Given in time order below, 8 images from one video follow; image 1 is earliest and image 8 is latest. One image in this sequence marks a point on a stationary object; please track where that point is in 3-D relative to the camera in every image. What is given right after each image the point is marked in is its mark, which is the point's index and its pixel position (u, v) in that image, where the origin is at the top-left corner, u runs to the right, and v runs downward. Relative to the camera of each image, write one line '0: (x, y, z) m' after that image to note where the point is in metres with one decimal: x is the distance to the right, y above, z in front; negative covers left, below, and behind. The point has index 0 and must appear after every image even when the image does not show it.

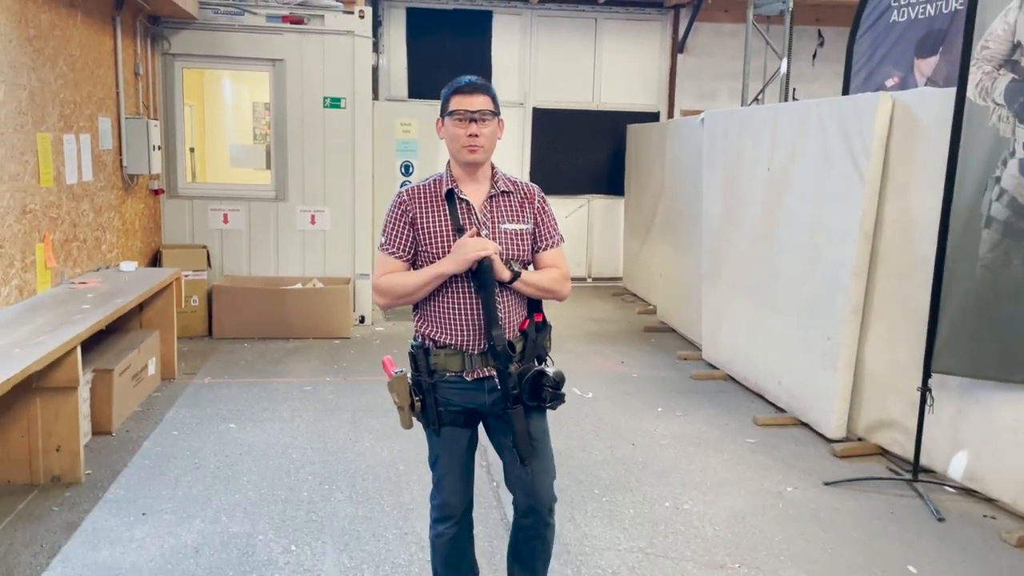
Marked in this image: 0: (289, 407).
0: (-1.1, -0.6, +4.3) m
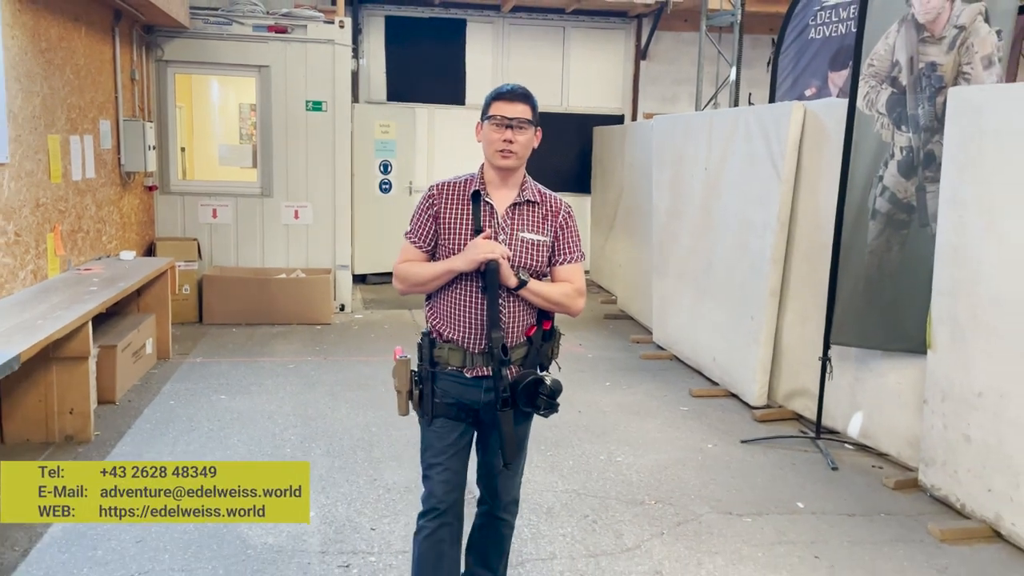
0: (-1.3, -0.5, +4.8) m
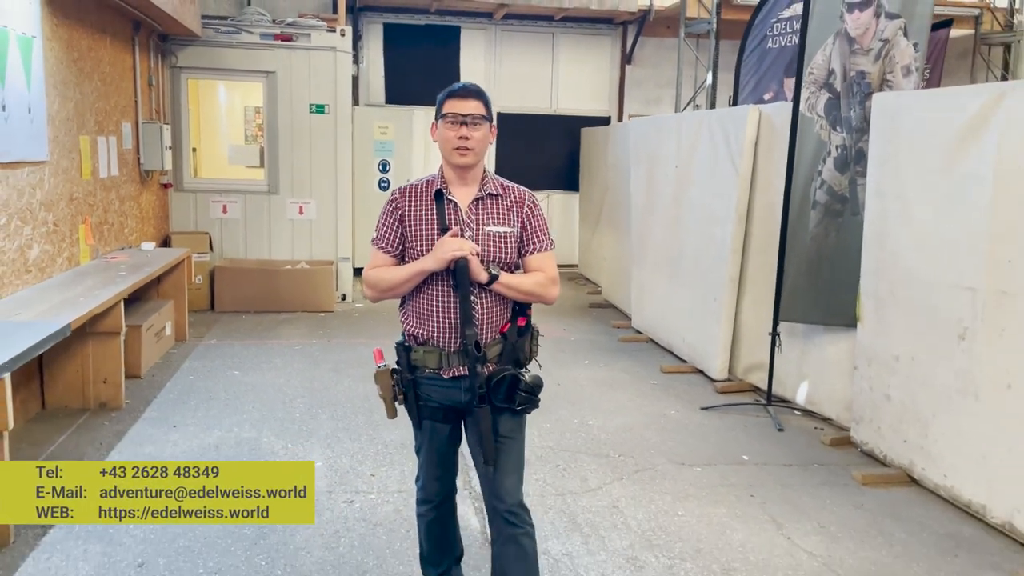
0: (-1.4, -0.4, +5.2) m
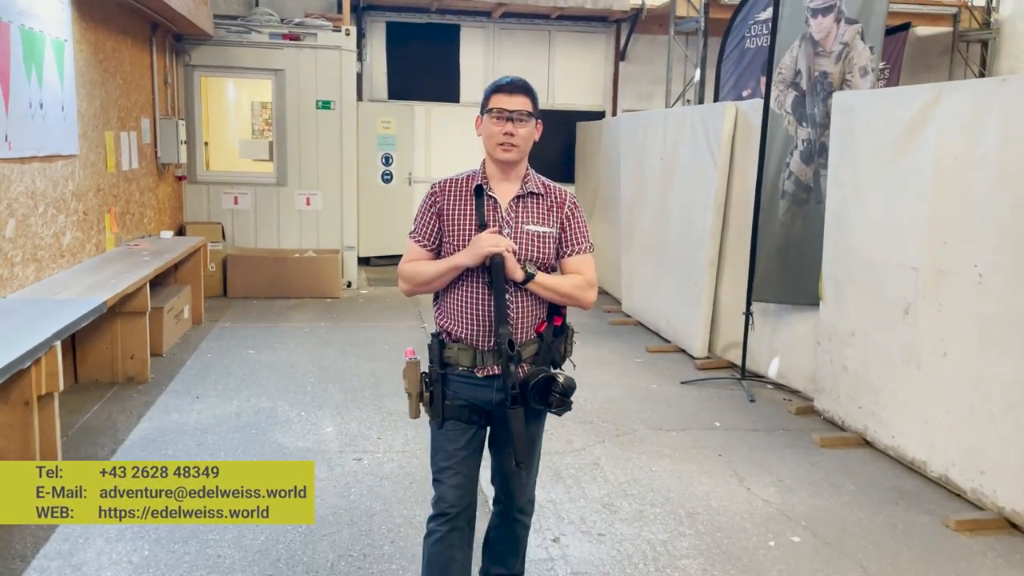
0: (-1.4, -0.3, +5.6) m
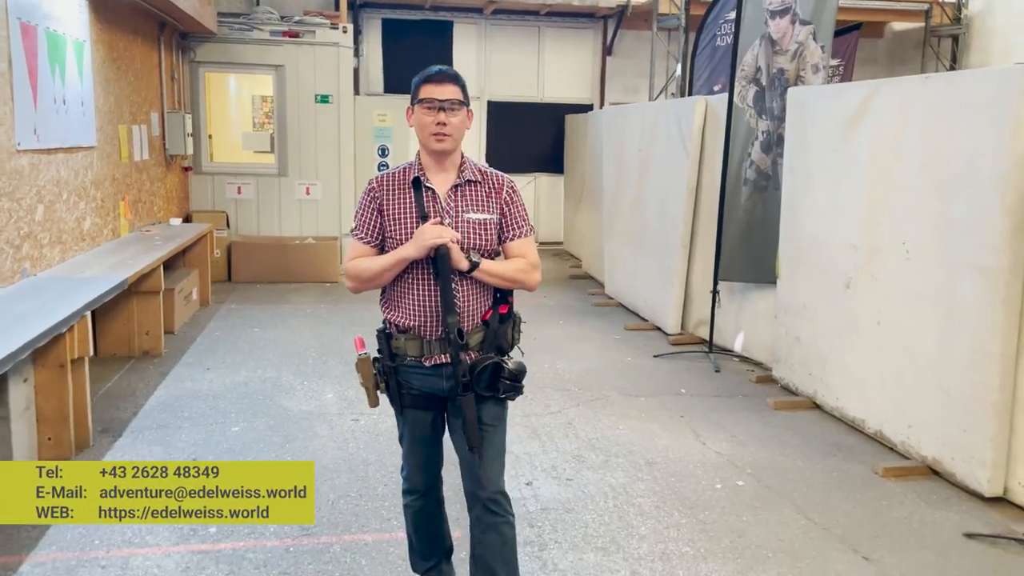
0: (-1.5, -0.2, +6.0) m
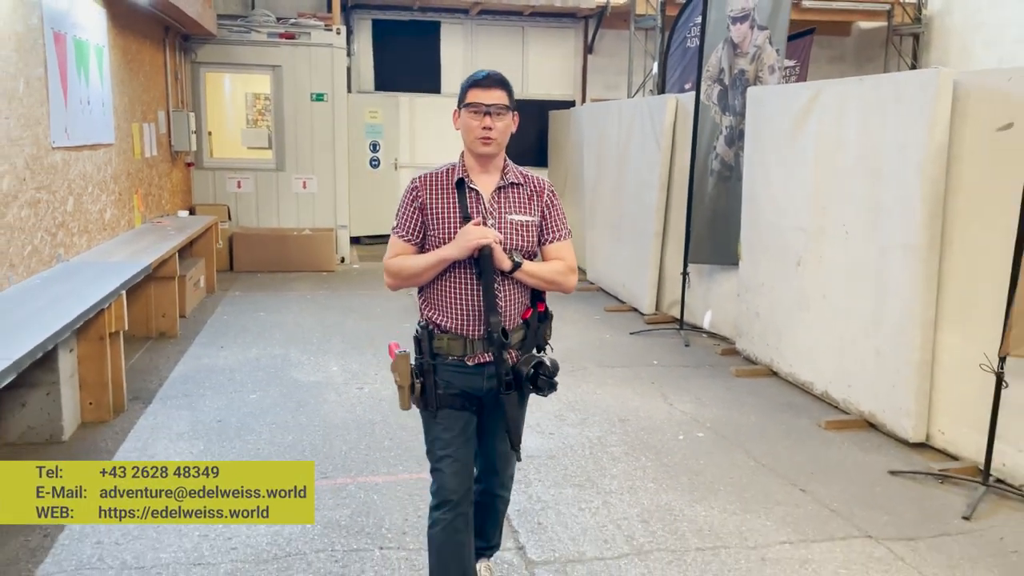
0: (-1.6, -0.1, +6.4) m
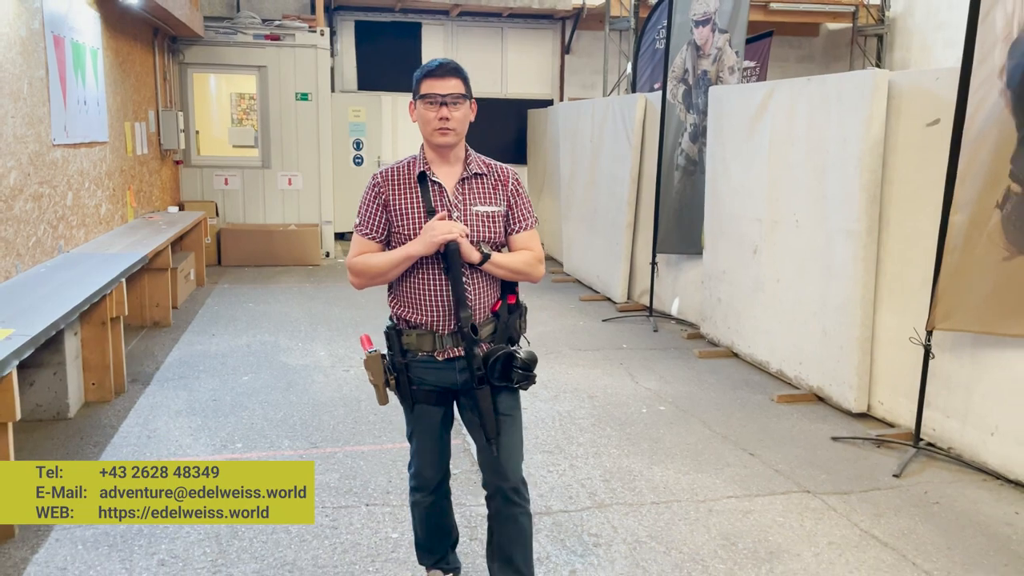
0: (-1.8, -0.1, +6.7) m
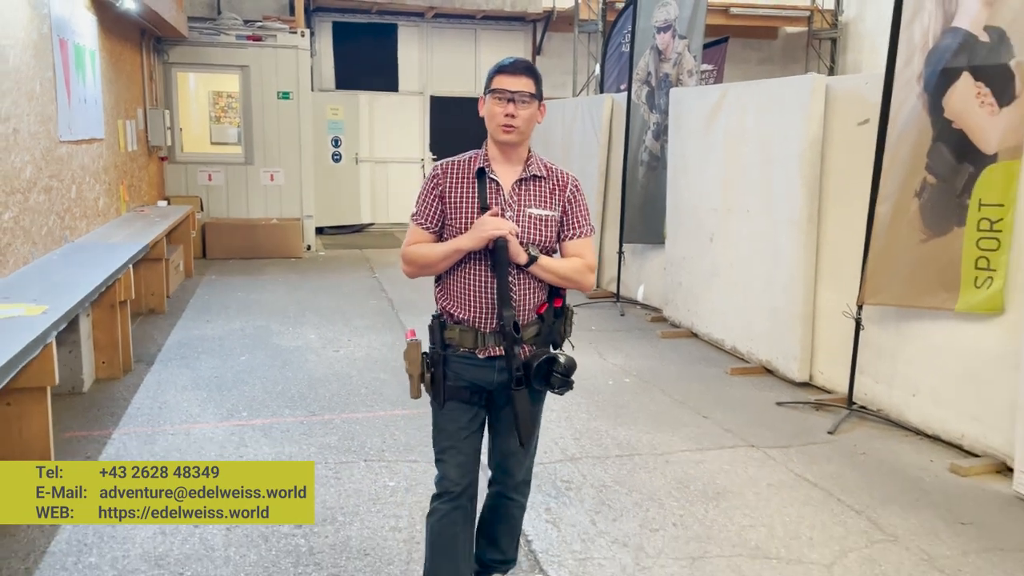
0: (-2.0, 0.0, +7.0) m
